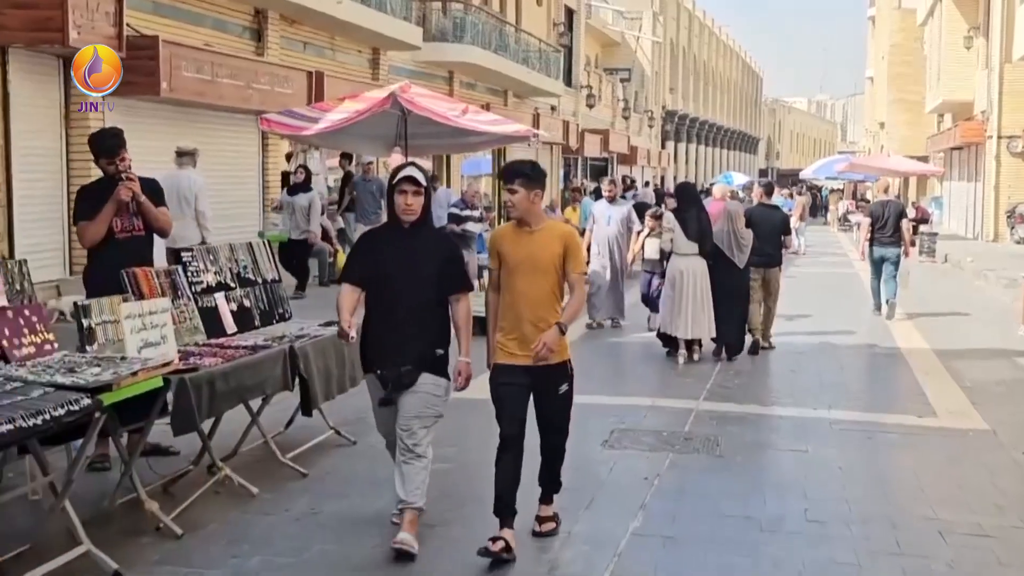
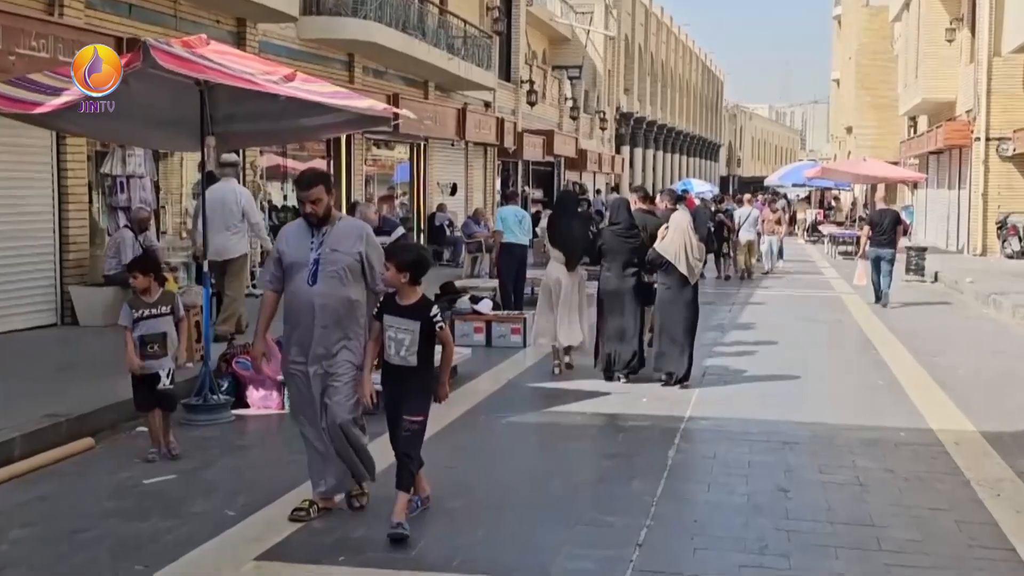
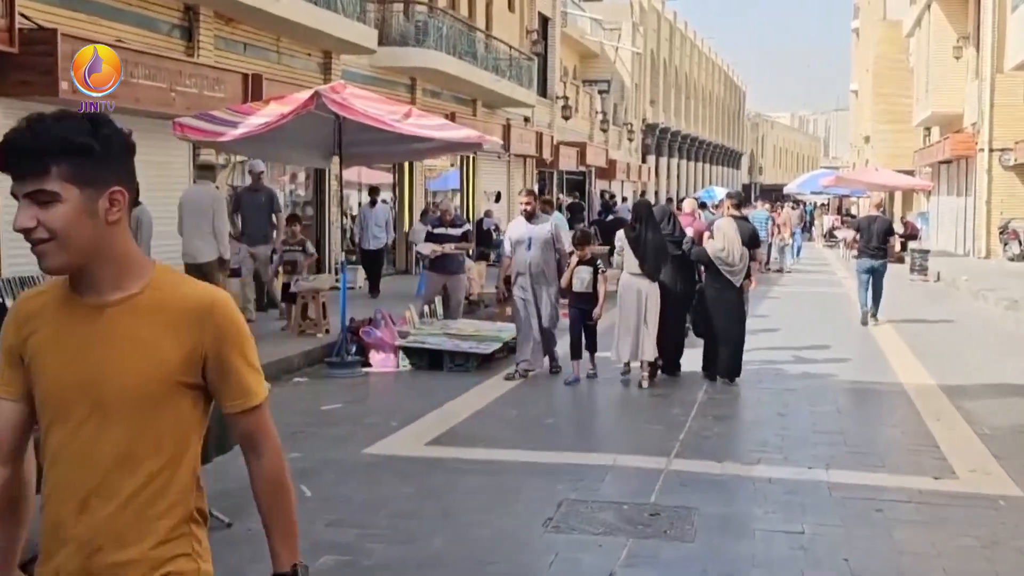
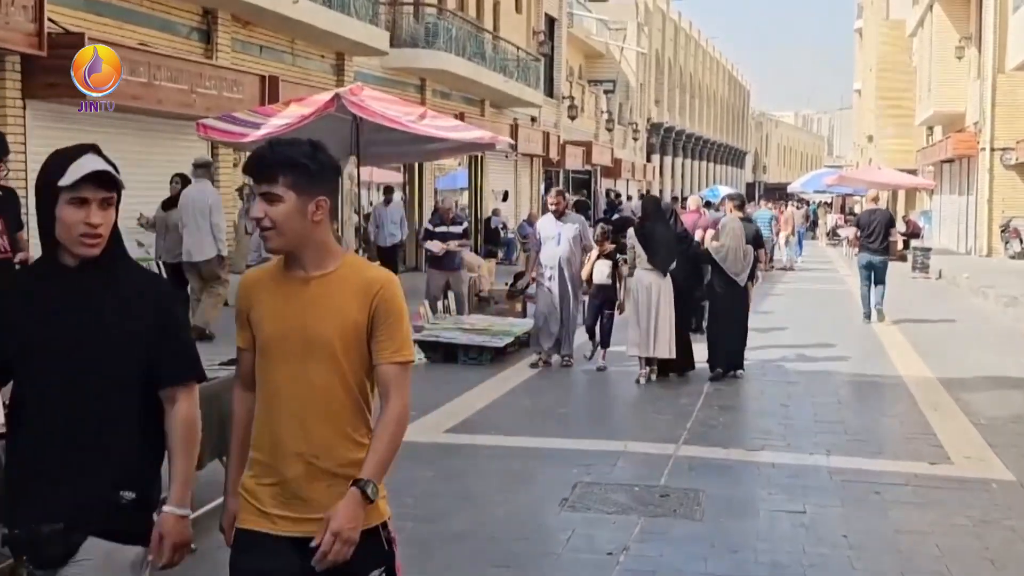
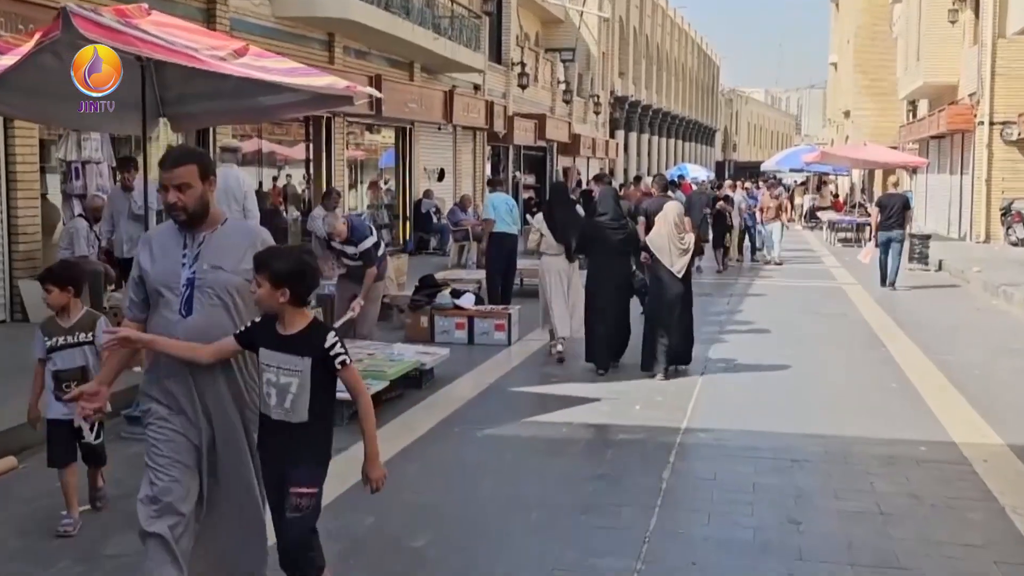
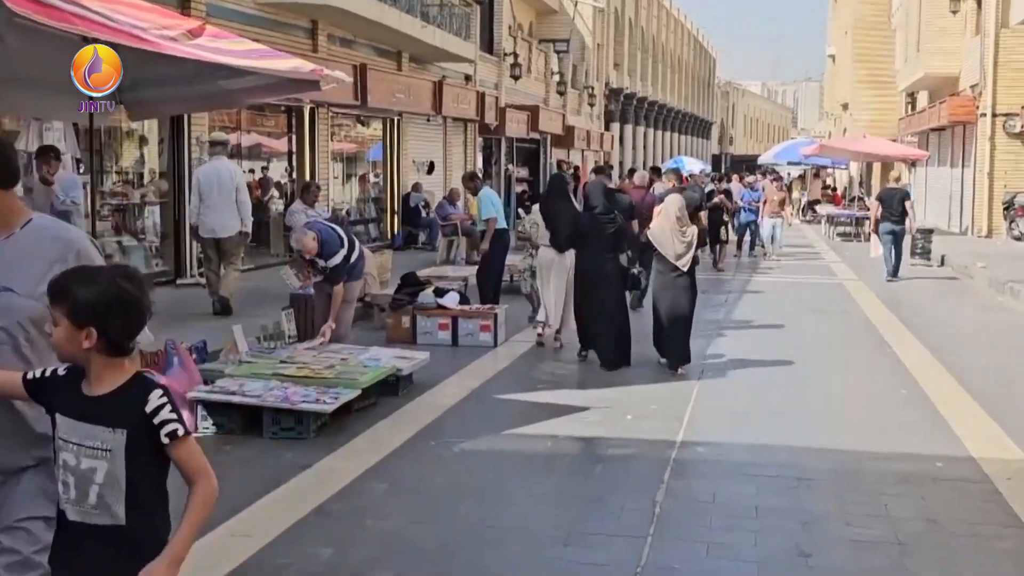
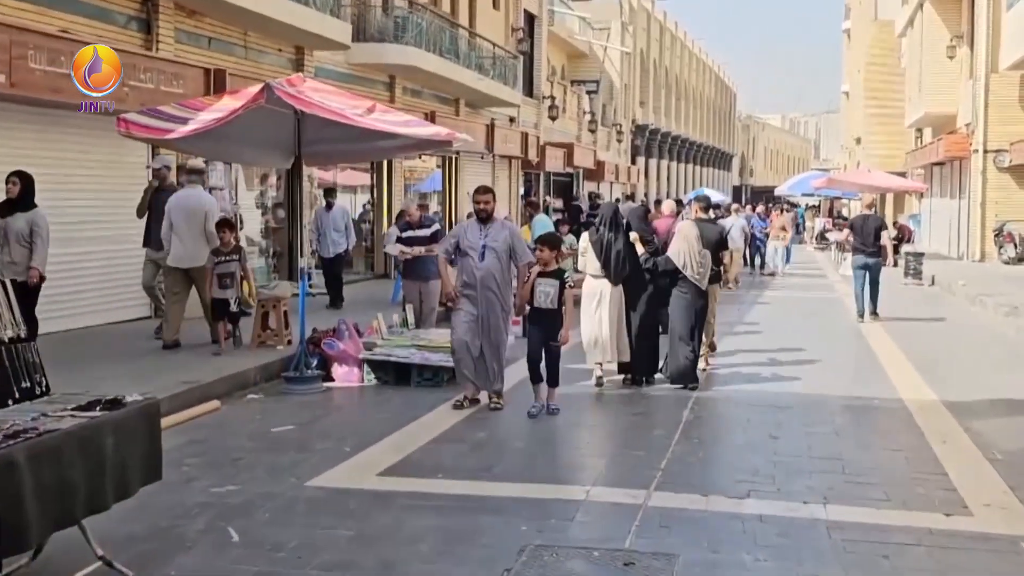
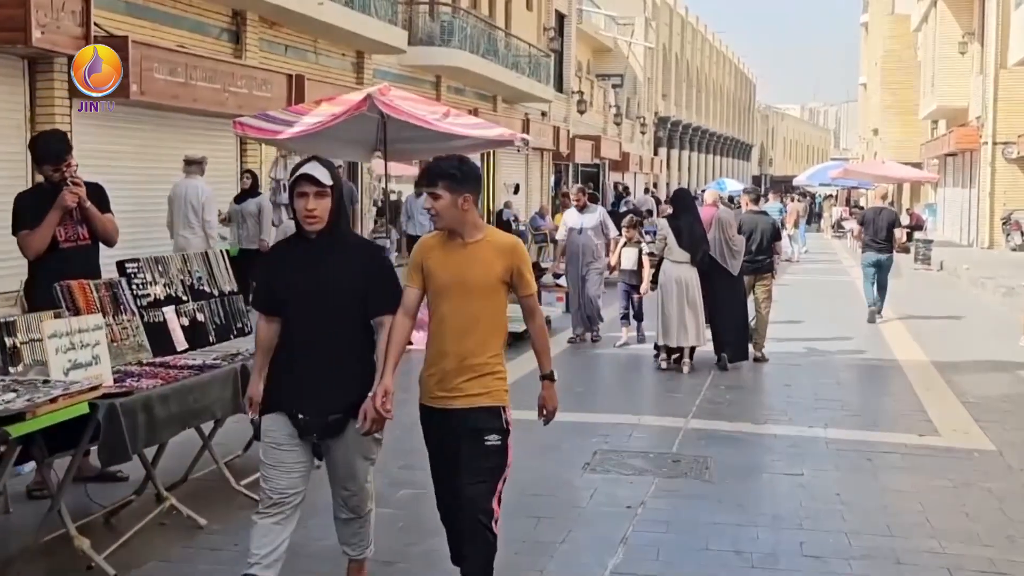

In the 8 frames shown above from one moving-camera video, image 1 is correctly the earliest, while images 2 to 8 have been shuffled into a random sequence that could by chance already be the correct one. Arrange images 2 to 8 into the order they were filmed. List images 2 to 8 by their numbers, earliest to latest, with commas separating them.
8, 4, 3, 7, 2, 5, 6
